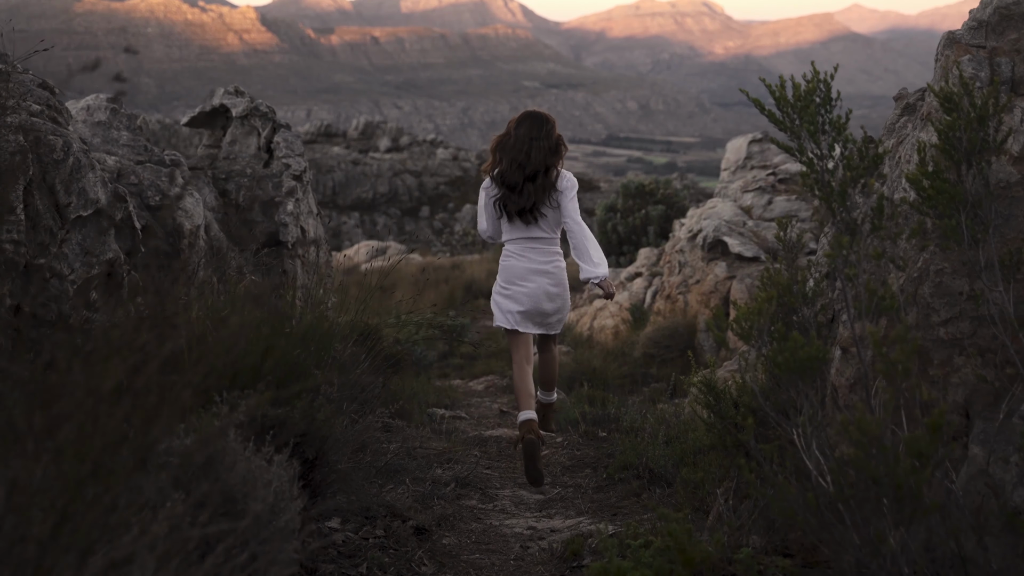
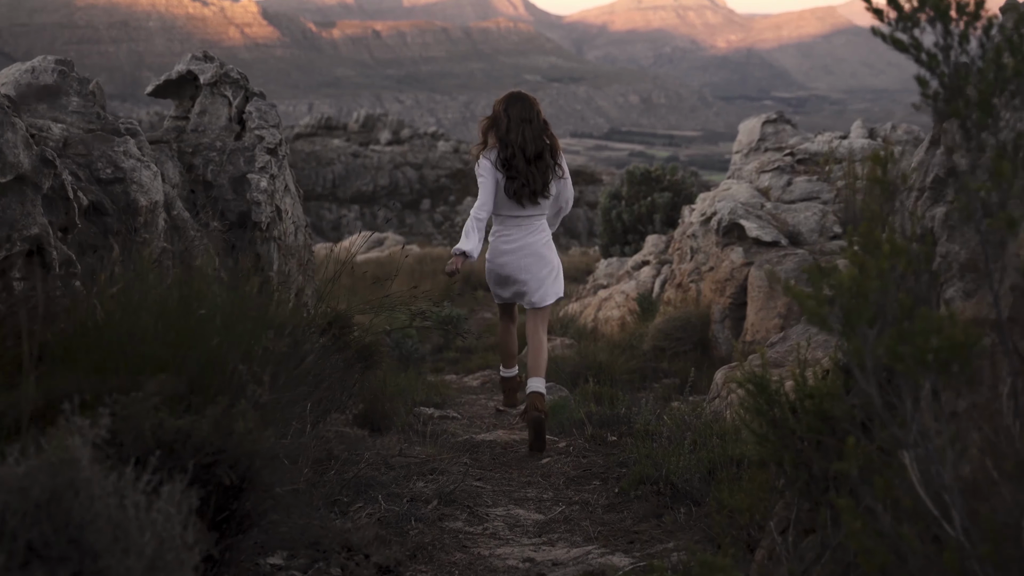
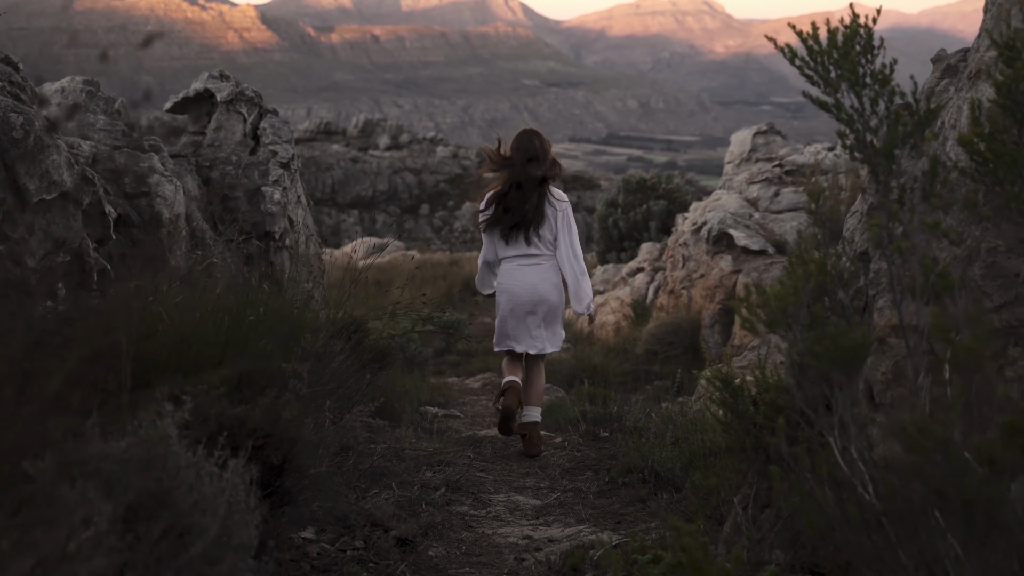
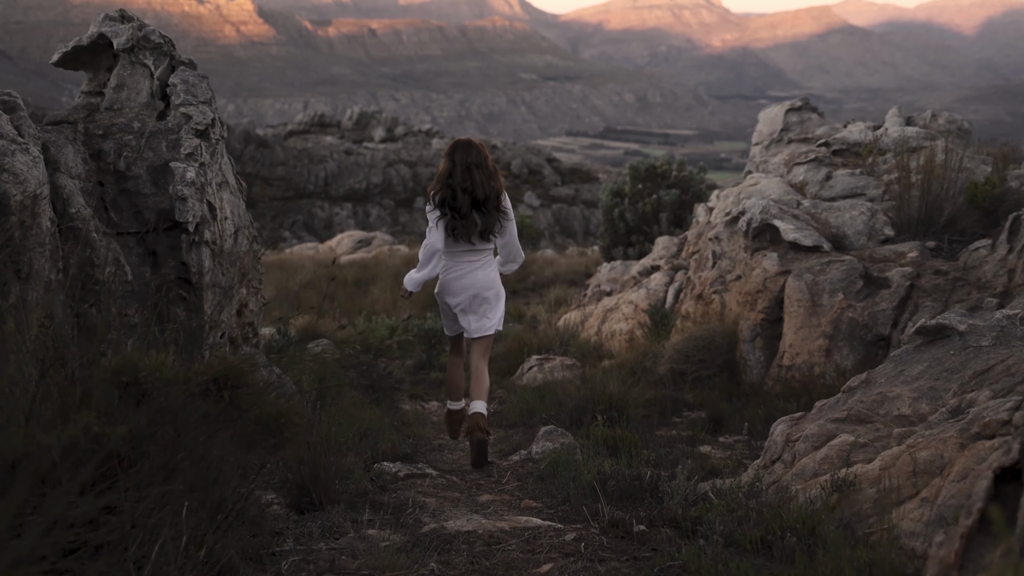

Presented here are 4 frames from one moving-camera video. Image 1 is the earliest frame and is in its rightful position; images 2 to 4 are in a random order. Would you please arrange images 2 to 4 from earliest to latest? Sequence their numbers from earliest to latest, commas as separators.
3, 2, 4
